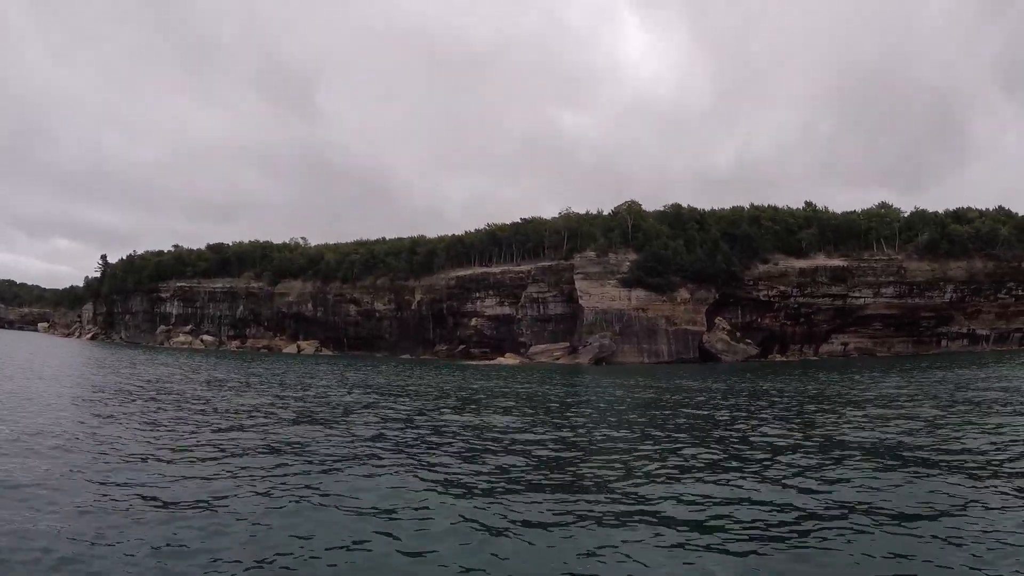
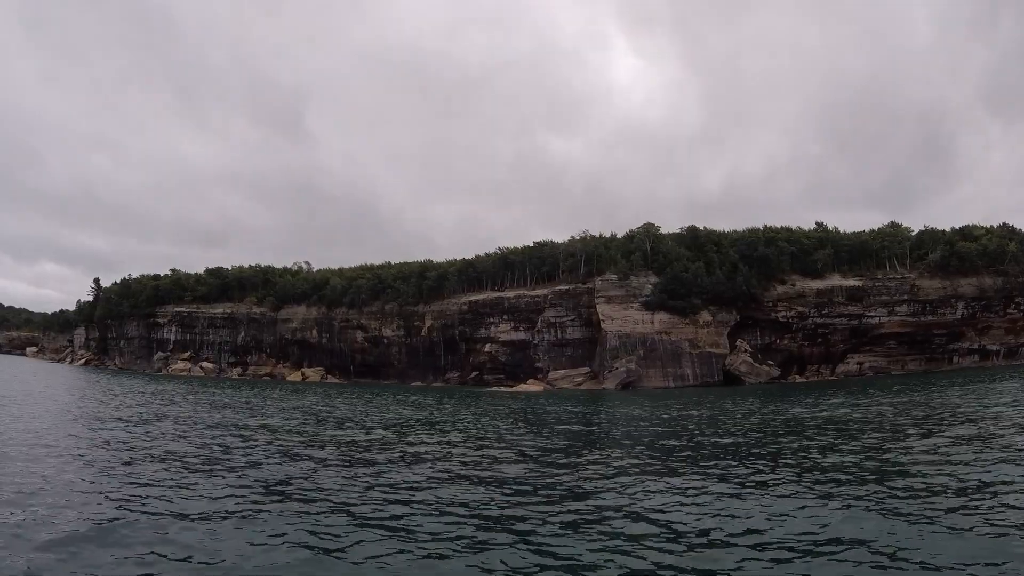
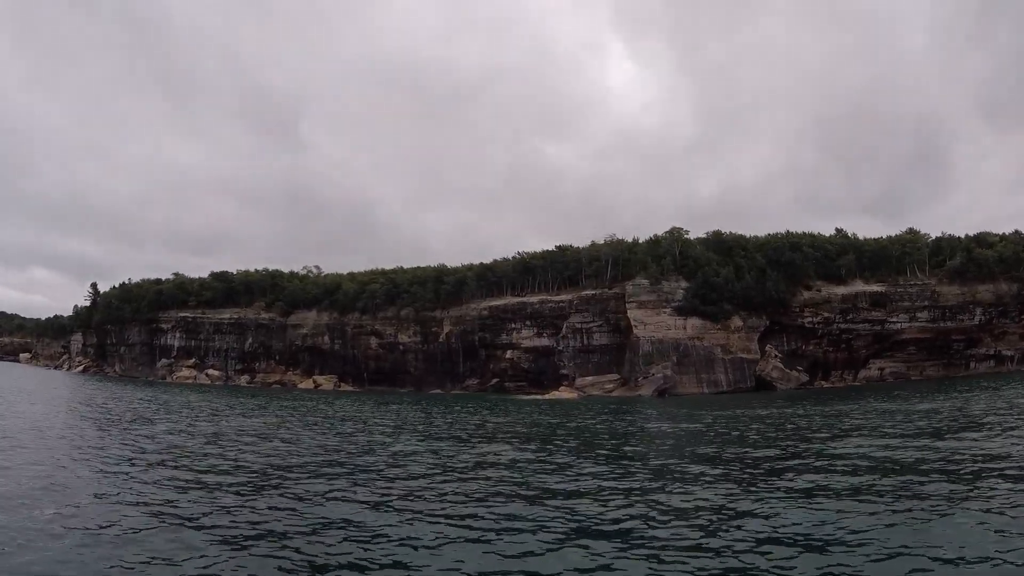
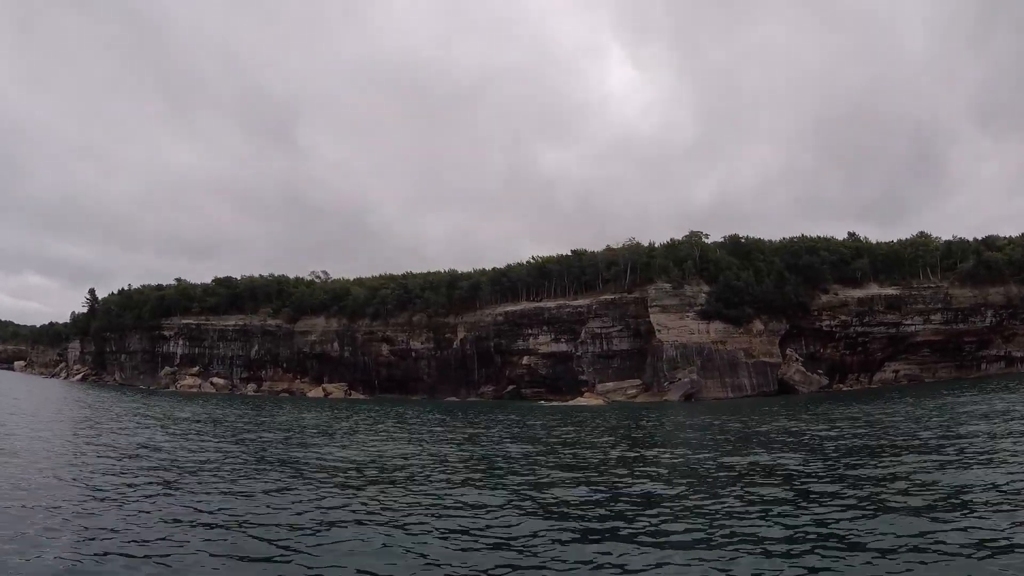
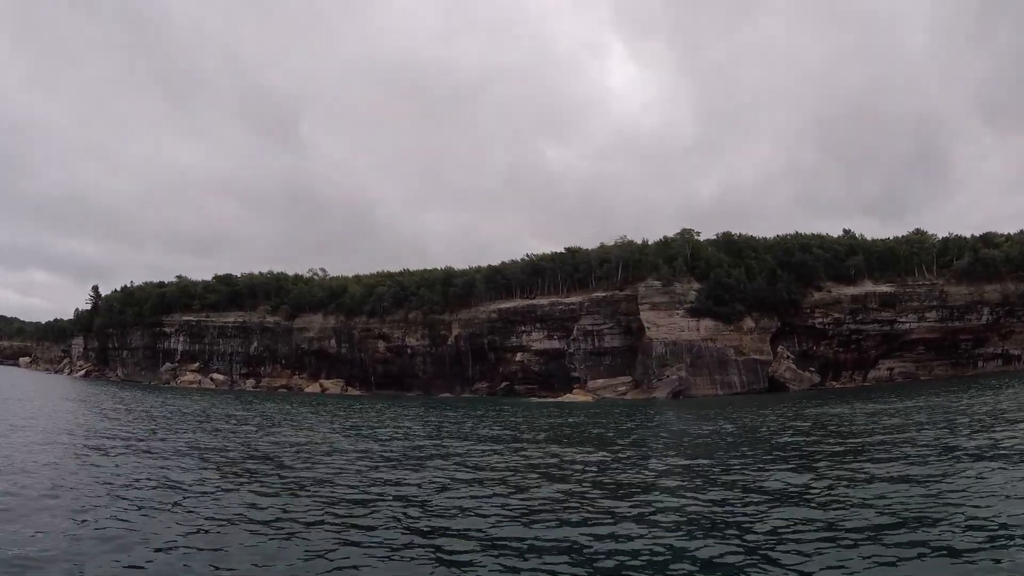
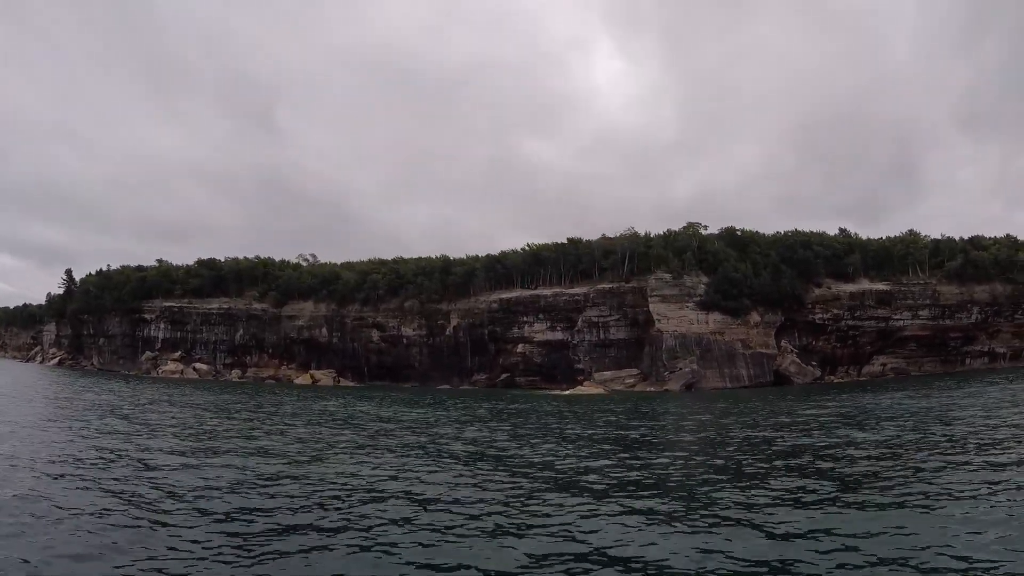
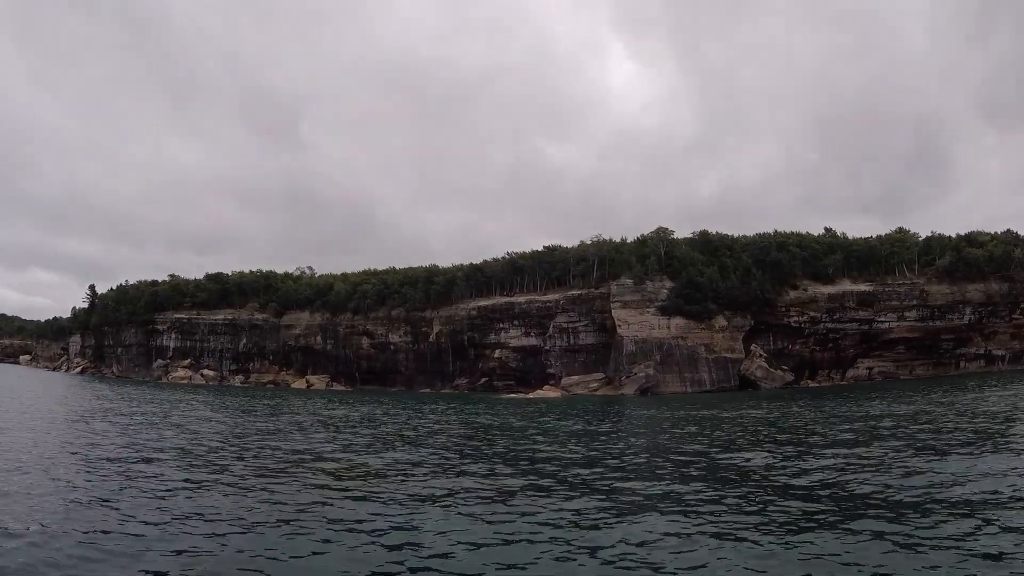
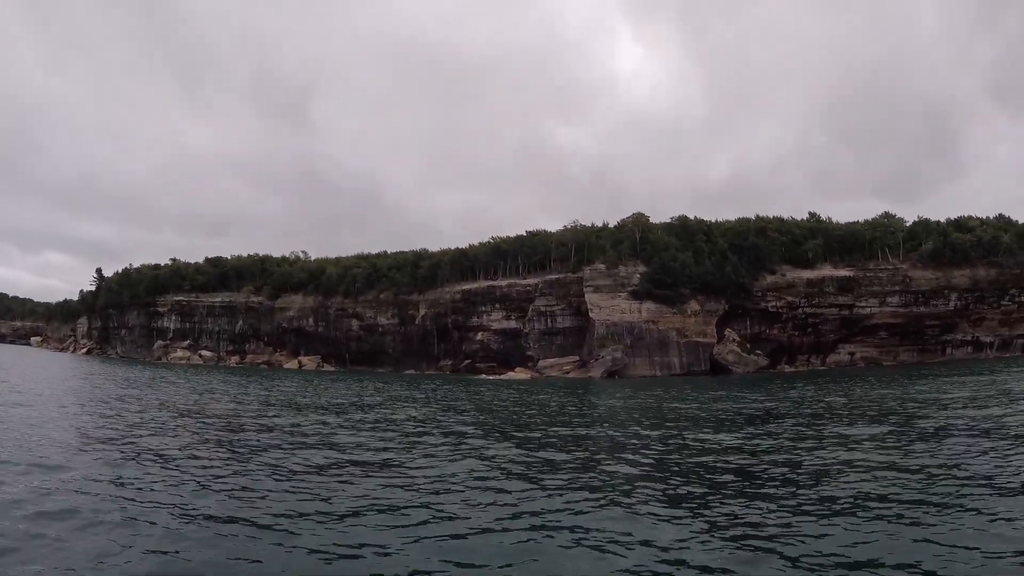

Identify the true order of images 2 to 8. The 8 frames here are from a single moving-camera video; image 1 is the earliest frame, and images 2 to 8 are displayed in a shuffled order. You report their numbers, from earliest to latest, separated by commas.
8, 2, 7, 3, 5, 4, 6
